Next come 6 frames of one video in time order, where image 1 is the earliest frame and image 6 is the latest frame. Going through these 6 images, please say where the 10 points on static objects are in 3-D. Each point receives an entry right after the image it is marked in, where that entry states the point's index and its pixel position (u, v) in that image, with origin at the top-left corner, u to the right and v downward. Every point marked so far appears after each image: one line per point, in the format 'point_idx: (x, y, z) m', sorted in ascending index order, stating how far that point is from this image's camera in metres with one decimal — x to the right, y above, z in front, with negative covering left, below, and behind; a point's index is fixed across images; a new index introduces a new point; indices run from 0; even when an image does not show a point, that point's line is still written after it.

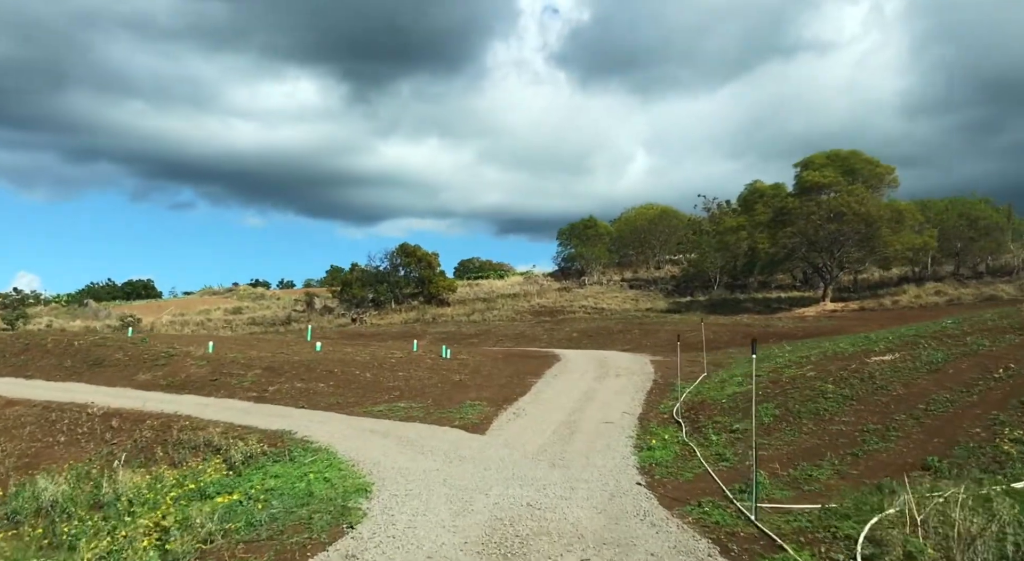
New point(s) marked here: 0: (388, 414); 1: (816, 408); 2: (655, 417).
0: (-3.5, -3.8, +18.0) m
1: (+5.9, -2.5, +12.5) m
2: (+3.5, -3.4, +16.1) m
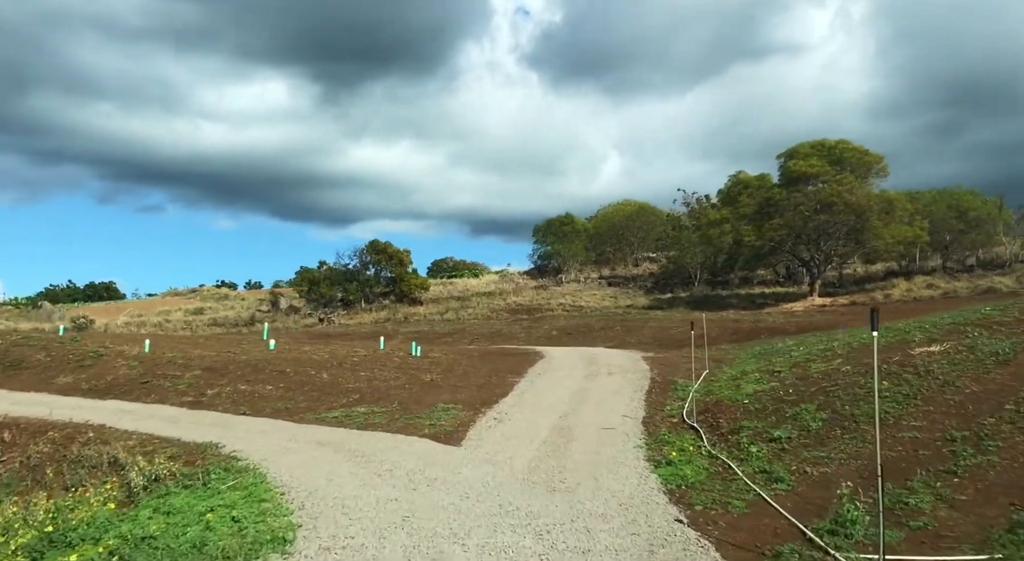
0: (-4.0, -3.3, +15.2) m
1: (+5.6, -2.0, +10.0) m
2: (+3.1, -3.0, +13.5) m
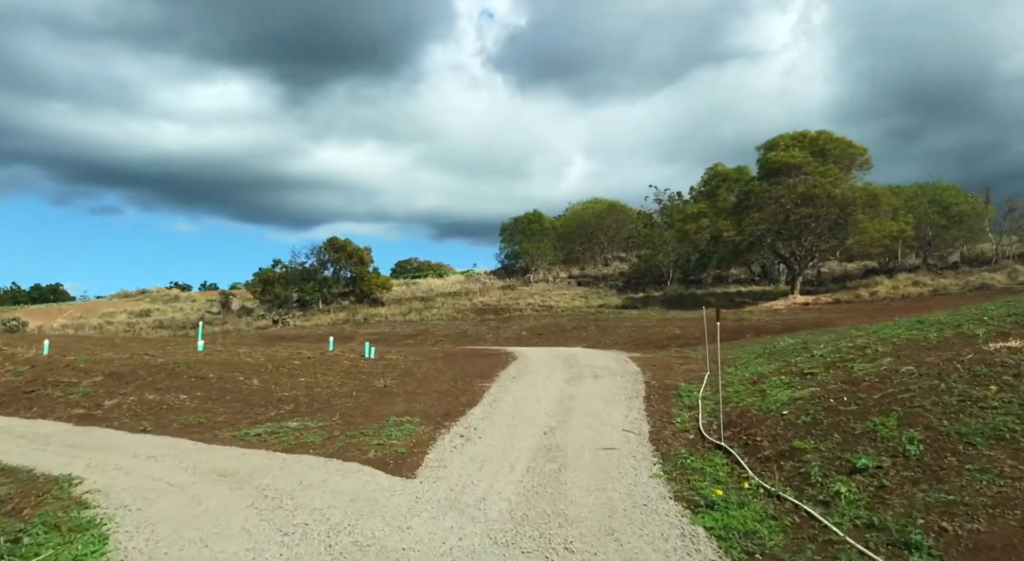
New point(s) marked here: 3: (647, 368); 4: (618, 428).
0: (-4.5, -3.0, +11.9) m
1: (+5.3, -1.6, +7.2) m
2: (+2.7, -2.6, +10.6) m
3: (+3.8, -2.5, +18.4) m
4: (+1.9, -2.6, +11.4) m
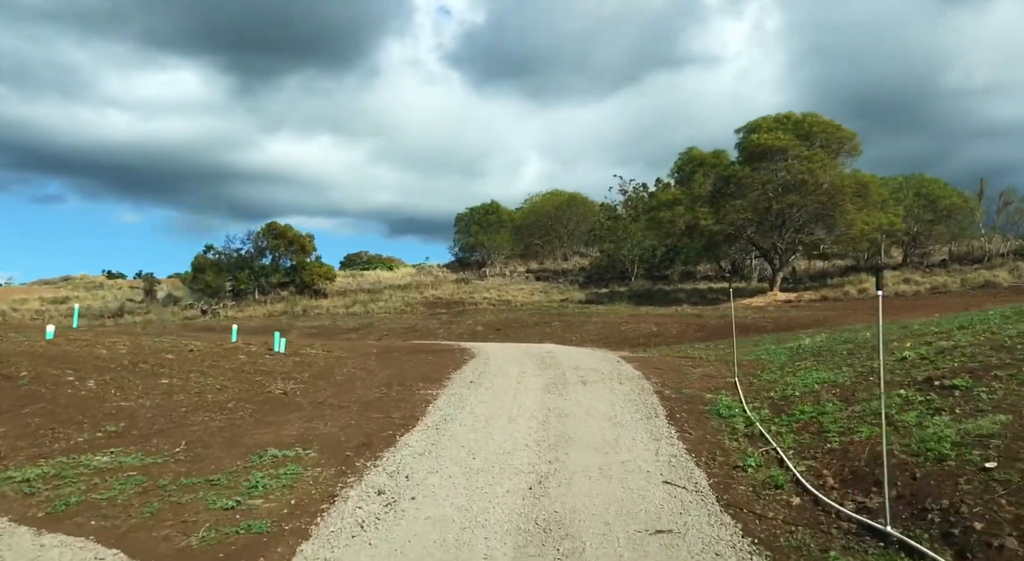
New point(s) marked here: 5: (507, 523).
0: (-4.9, -2.2, +6.6) m
1: (+5.2, -1.1, +2.7) m
2: (+2.3, -2.0, +5.9) m
3: (+2.9, -1.9, +13.7) m
4: (+1.5, -2.0, +6.6) m
5: (0.0, -2.0, +5.5) m
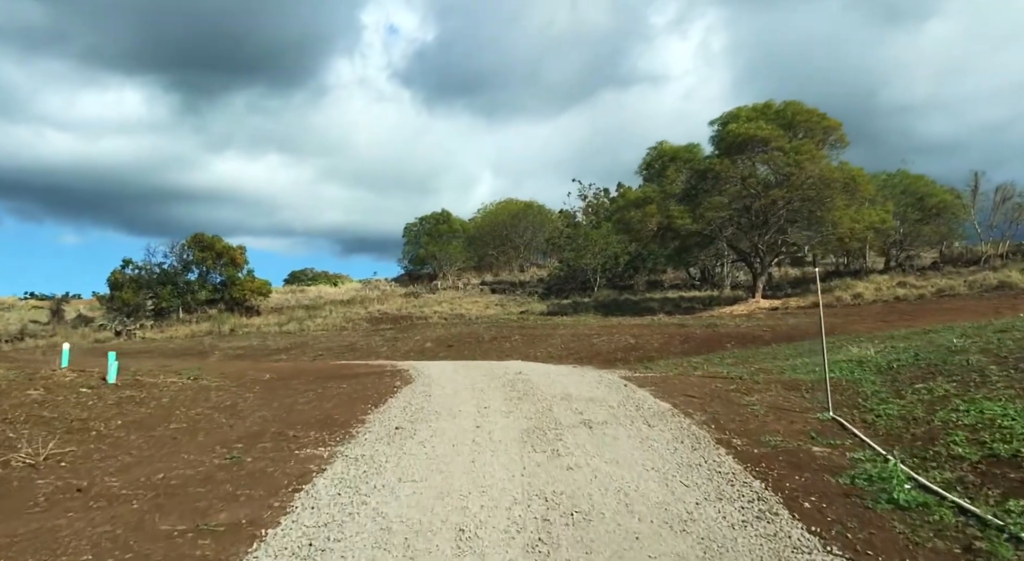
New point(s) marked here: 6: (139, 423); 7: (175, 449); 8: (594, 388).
0: (-5.0, -1.8, +1.2) m
1: (+5.4, -0.5, -2.0) m
2: (+2.3, -1.5, +0.9) m
3: (+2.3, -1.7, +8.8) m
4: (+1.4, -1.5, +1.6) m
5: (-0.1, -1.5, +0.4) m
6: (-4.7, -1.8, +8.1) m
7: (-3.6, -1.8, +7.0) m
8: (+1.2, -1.6, +9.8) m
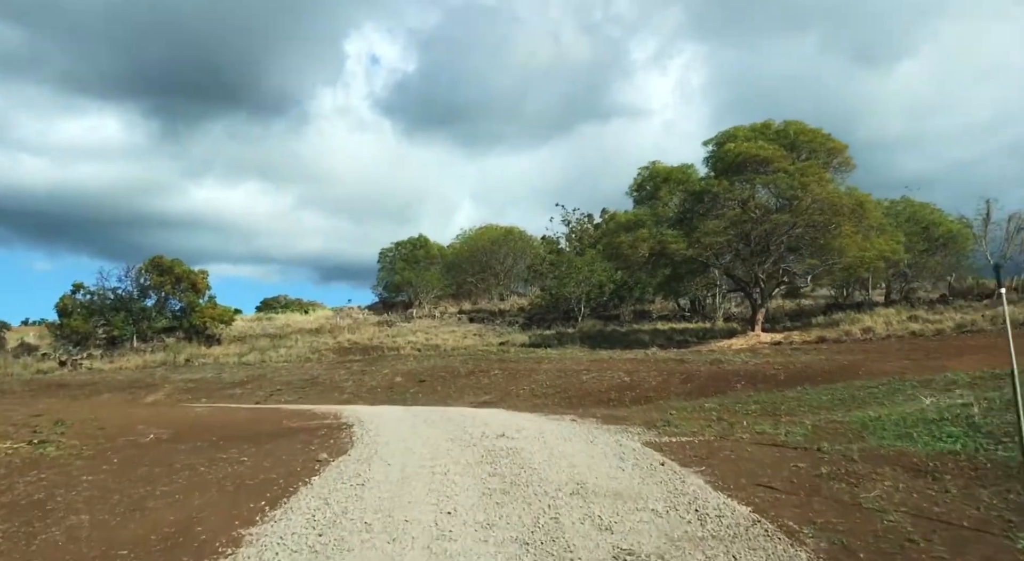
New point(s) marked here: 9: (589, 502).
0: (-4.9, -1.6, -2.3) m
1: (+5.6, -0.3, -5.1) m
2: (+2.4, -1.4, -2.3) m
3: (+2.1, -1.9, +5.5) m
4: (+1.4, -1.4, -1.6) m
5: (+0.1, -1.3, -2.9) m
6: (-4.8, -1.9, +4.6) m
7: (-3.7, -1.9, +3.5) m
8: (+1.1, -1.9, +6.5) m
9: (+0.6, -1.9, +5.5) m
